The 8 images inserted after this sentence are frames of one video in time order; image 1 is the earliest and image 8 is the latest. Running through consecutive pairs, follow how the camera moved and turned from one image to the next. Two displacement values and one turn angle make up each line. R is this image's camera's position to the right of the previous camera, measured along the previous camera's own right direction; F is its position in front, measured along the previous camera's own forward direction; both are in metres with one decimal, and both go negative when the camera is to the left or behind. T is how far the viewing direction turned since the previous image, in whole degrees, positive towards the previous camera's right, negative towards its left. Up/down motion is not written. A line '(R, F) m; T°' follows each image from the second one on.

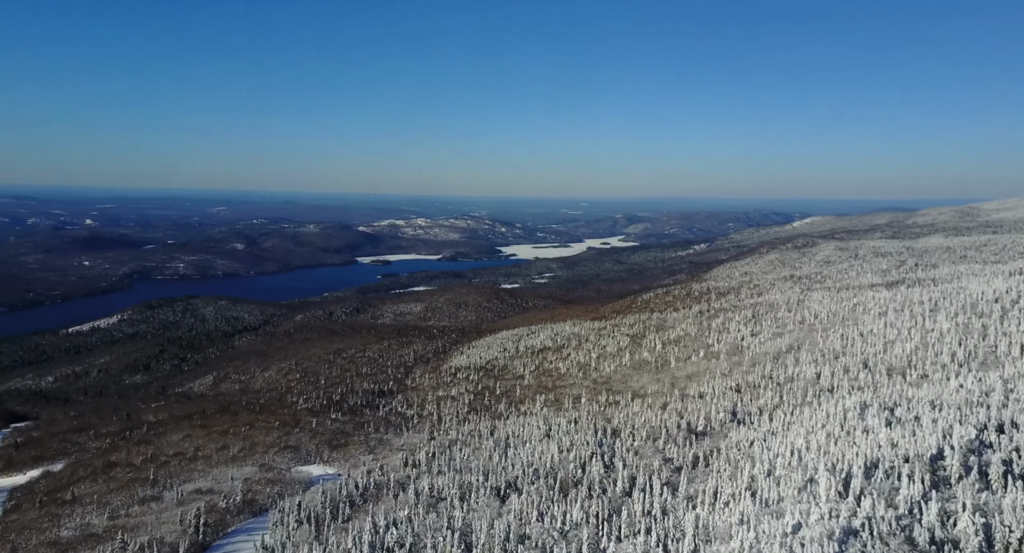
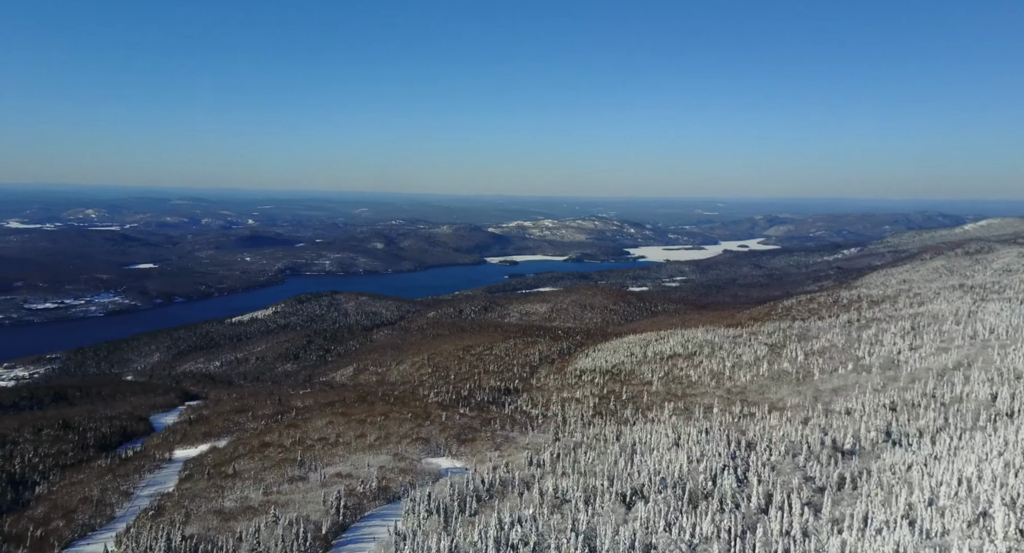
(-0.1, +0.3) m; -10°
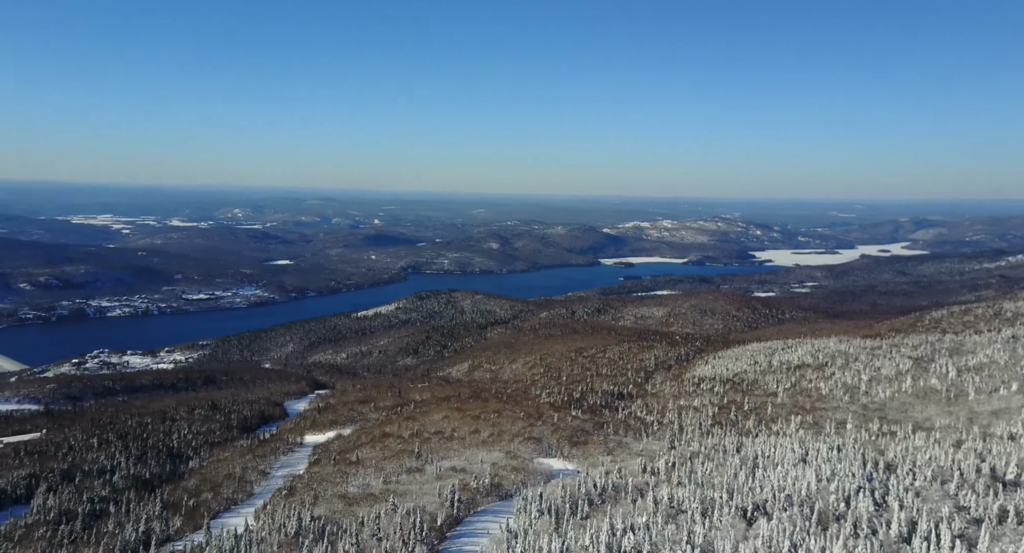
(-0.1, +0.3) m; -9°
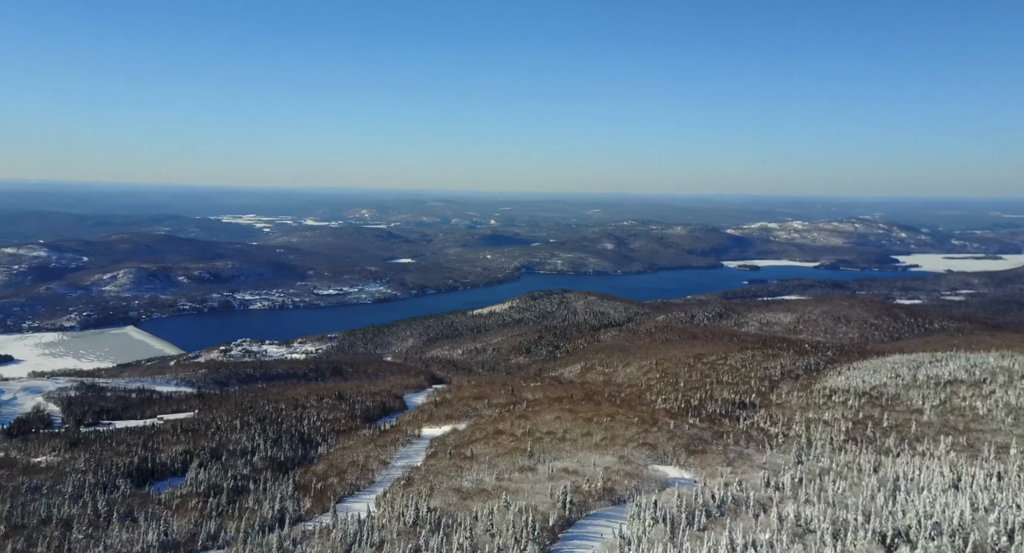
(-0.2, +0.5) m; -9°
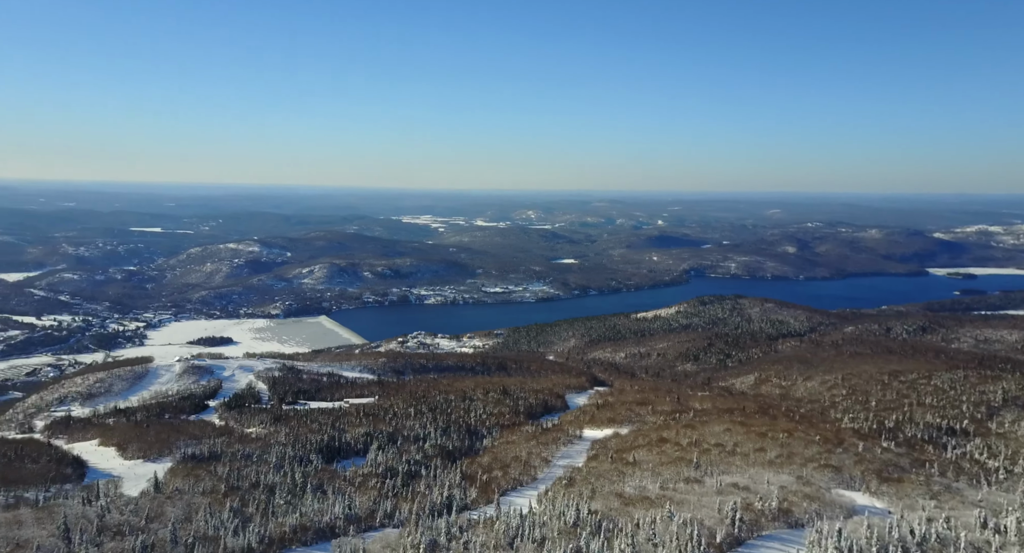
(-0.6, +1.3) m; -13°
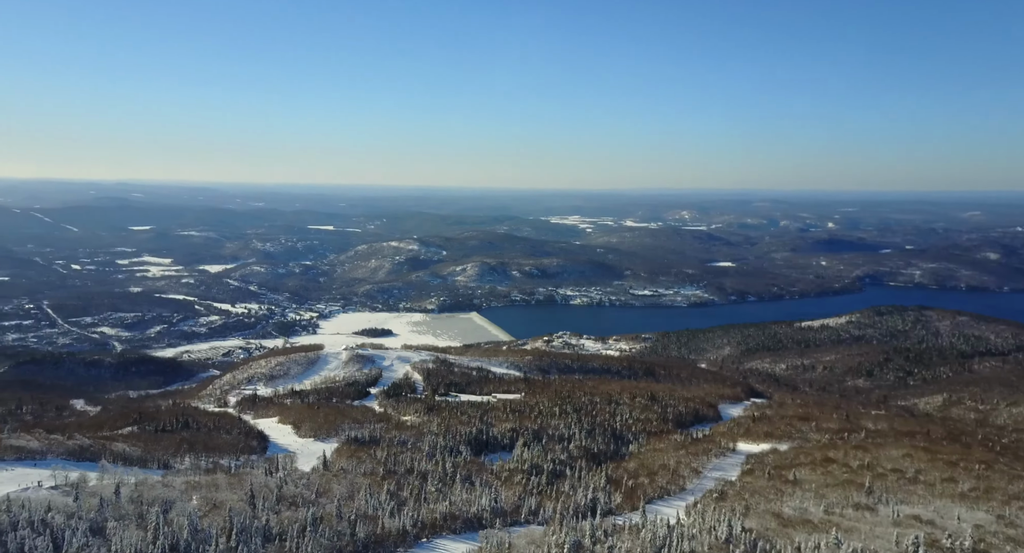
(-1.0, +2.0) m; -11°
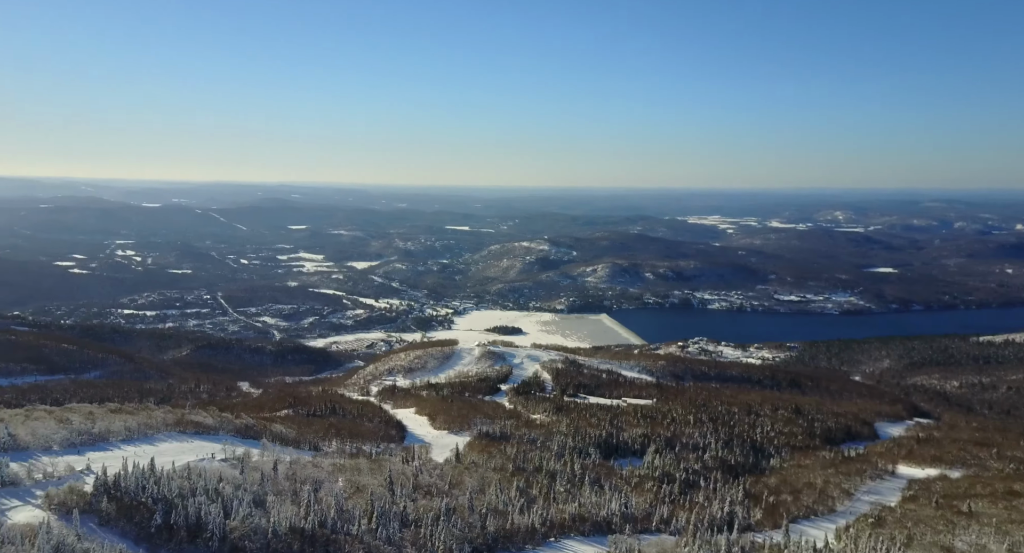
(-1.6, +2.7) m; -10°
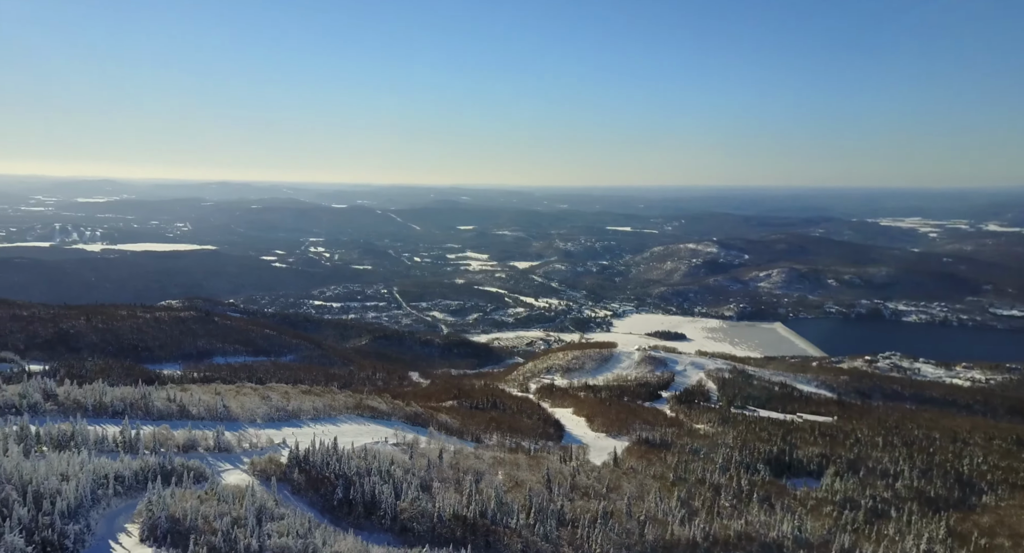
(-3.5, +5.4) m; -13°
